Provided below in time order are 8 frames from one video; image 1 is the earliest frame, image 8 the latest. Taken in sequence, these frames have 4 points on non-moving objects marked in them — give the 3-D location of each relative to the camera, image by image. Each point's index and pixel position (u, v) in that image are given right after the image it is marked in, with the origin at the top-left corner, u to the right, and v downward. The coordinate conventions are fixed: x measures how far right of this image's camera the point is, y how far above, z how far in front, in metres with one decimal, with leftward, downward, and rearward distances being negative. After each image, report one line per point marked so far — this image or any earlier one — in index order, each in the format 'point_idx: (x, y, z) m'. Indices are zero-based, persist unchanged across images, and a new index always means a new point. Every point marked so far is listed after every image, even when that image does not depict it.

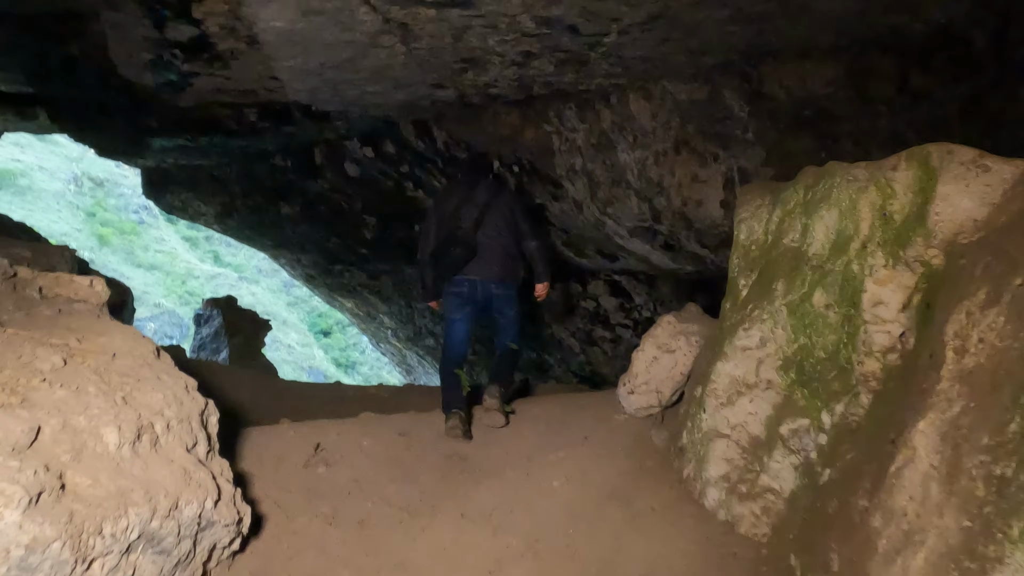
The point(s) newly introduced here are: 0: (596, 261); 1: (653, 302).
0: (+0.6, +0.2, +5.6) m
1: (+1.1, -0.1, +5.7) m
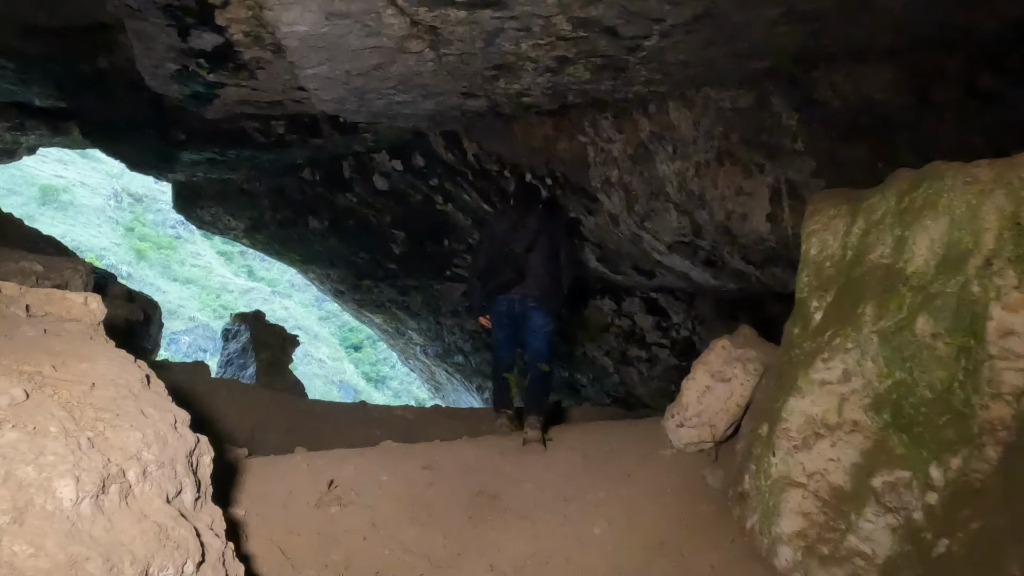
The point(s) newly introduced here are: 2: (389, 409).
0: (+0.9, +0.1, +5.3) m
1: (+1.3, -0.2, +5.5) m
2: (-0.7, -0.7, +4.1) m
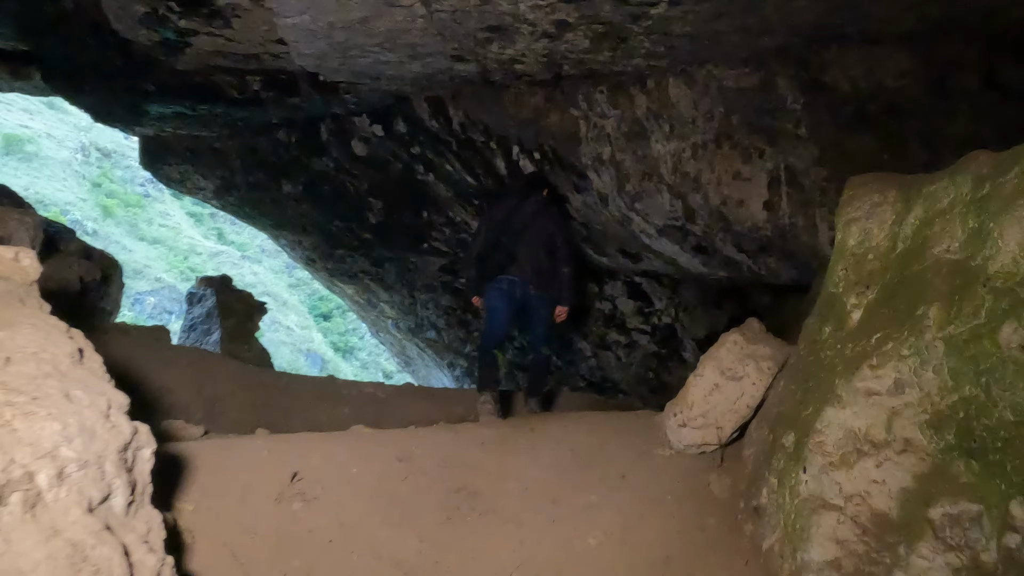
0: (+0.7, +0.2, +5.2) m
1: (+1.2, -0.1, +5.3) m
2: (-0.8, -0.5, +3.9) m
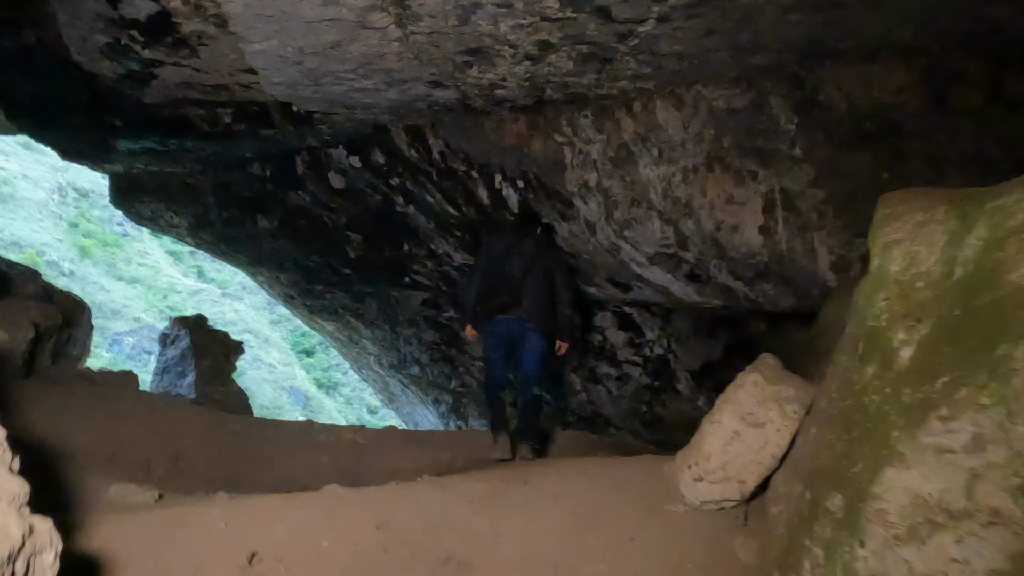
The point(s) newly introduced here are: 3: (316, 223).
0: (+0.6, 0.0, +5.0) m
1: (+1.1, -0.3, +5.1) m
2: (-0.9, -0.7, +3.6) m
3: (-1.7, +0.6, +6.4) m
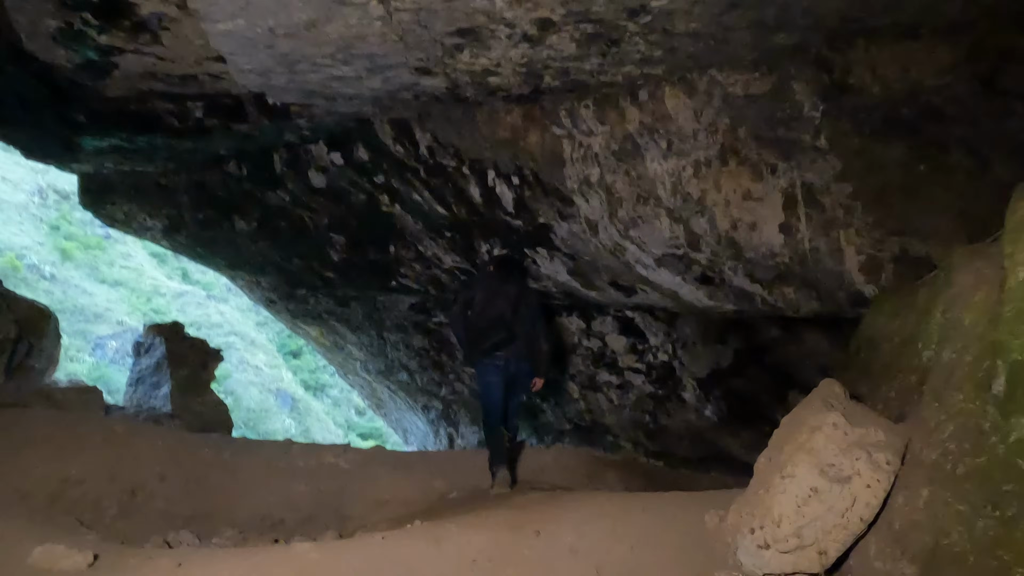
0: (+0.6, 0.0, +4.7) m
1: (+1.0, -0.4, +4.8) m
2: (-0.9, -0.7, +3.3) m
3: (-1.7, +0.5, +6.1) m
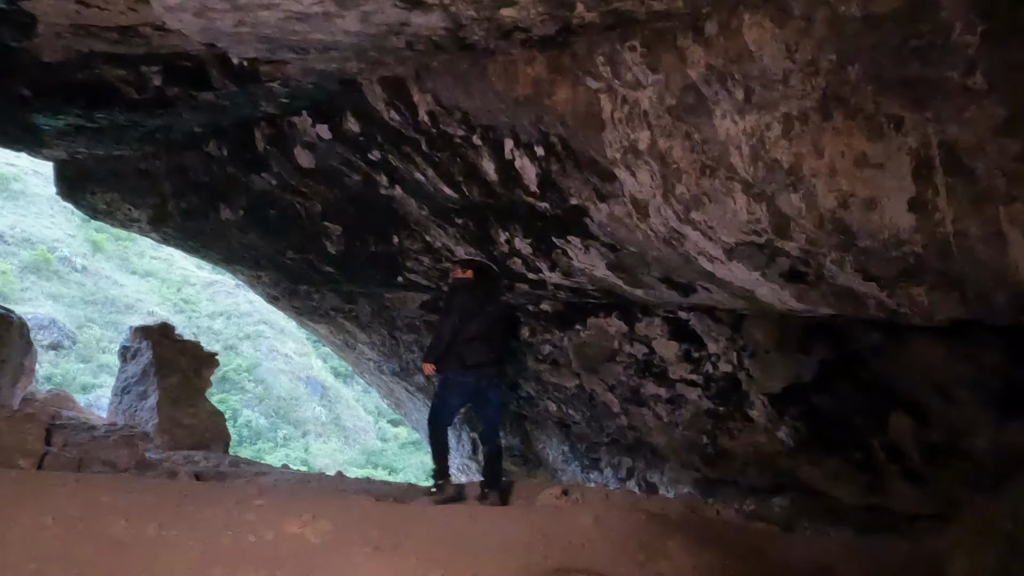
0: (+0.7, 0.0, +3.8) m
1: (+1.2, -0.3, +3.9) m
2: (-0.8, -0.8, +2.5) m
3: (-1.6, +0.5, +5.2) m
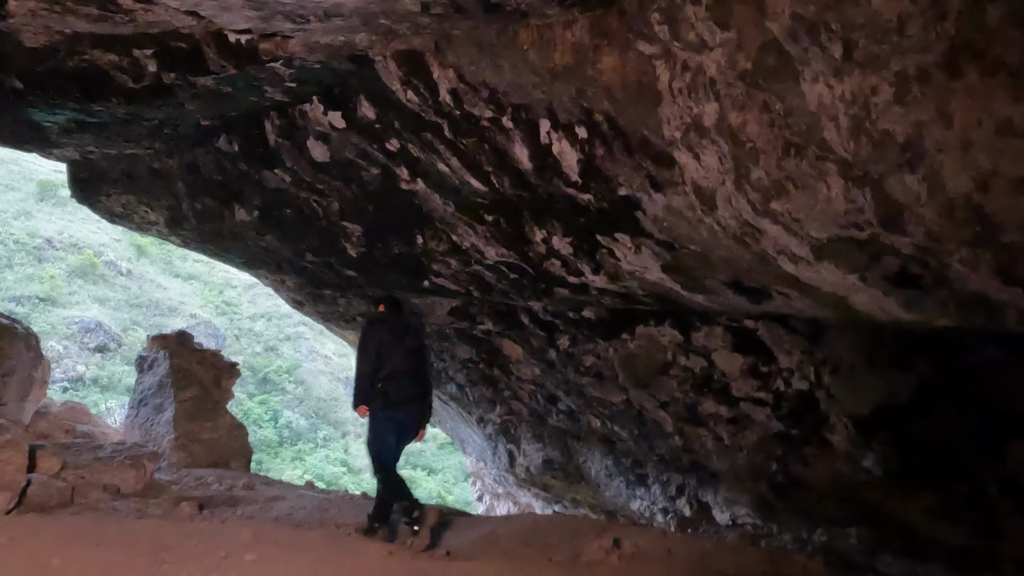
0: (+0.9, 0.0, +3.2) m
1: (+1.3, -0.3, +3.4) m
2: (-0.7, -0.8, +2.0) m
3: (-1.3, +0.5, +4.8) m
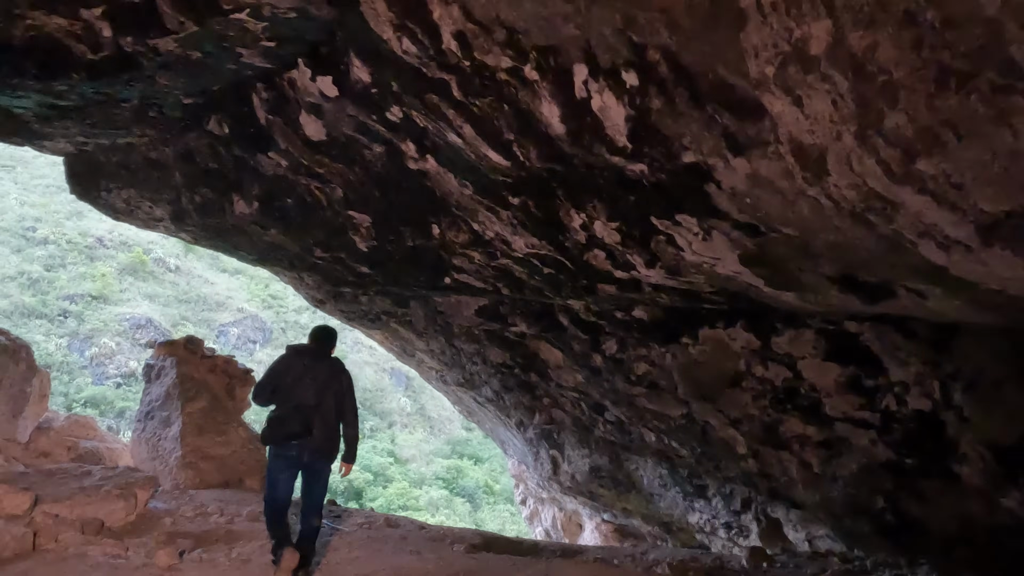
0: (+1.0, 0.0, +2.5) m
1: (+1.5, -0.3, +2.6) m
2: (-0.6, -0.8, +1.4) m
3: (-1.1, +0.5, +4.2) m
